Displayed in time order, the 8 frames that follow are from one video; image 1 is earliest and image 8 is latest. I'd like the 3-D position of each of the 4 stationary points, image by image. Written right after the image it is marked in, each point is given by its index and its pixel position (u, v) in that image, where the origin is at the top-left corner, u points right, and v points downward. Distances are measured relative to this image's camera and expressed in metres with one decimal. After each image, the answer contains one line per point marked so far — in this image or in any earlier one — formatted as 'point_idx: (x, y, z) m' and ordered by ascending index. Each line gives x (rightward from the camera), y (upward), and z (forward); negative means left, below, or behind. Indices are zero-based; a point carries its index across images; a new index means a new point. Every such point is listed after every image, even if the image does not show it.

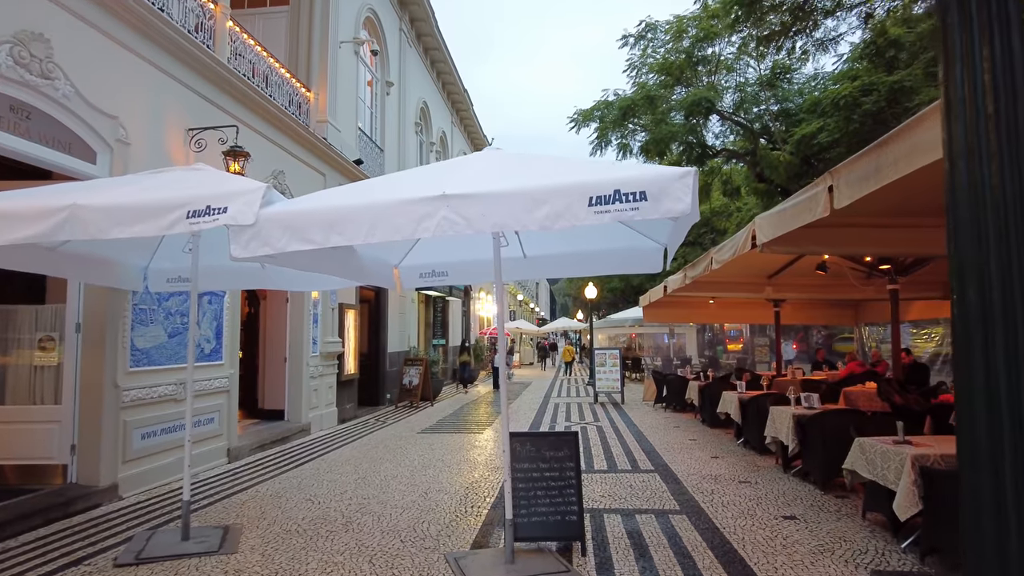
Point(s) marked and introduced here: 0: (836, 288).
0: (+5.3, 0.0, +10.9) m
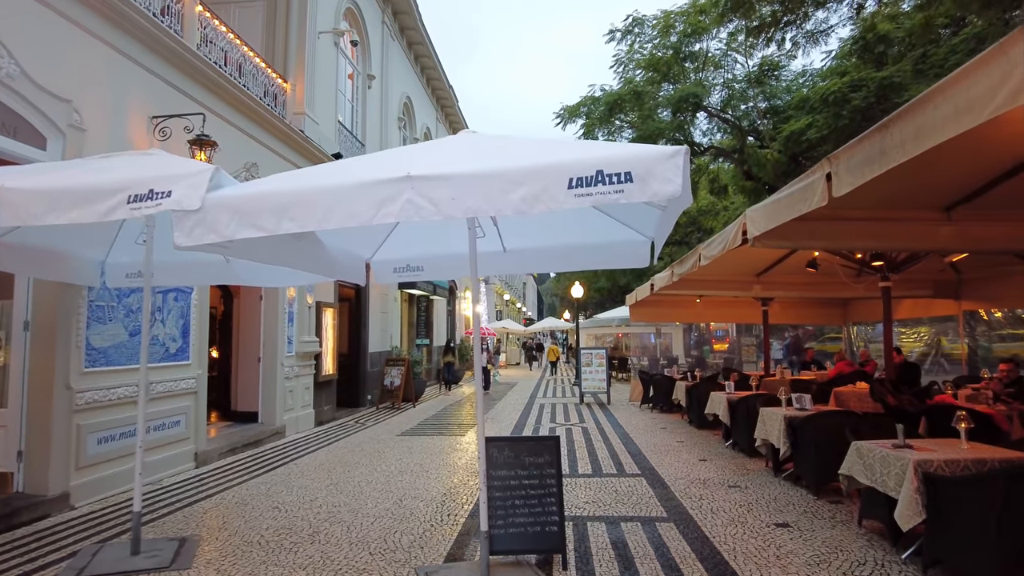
0: (+5.1, 0.0, +10.7) m
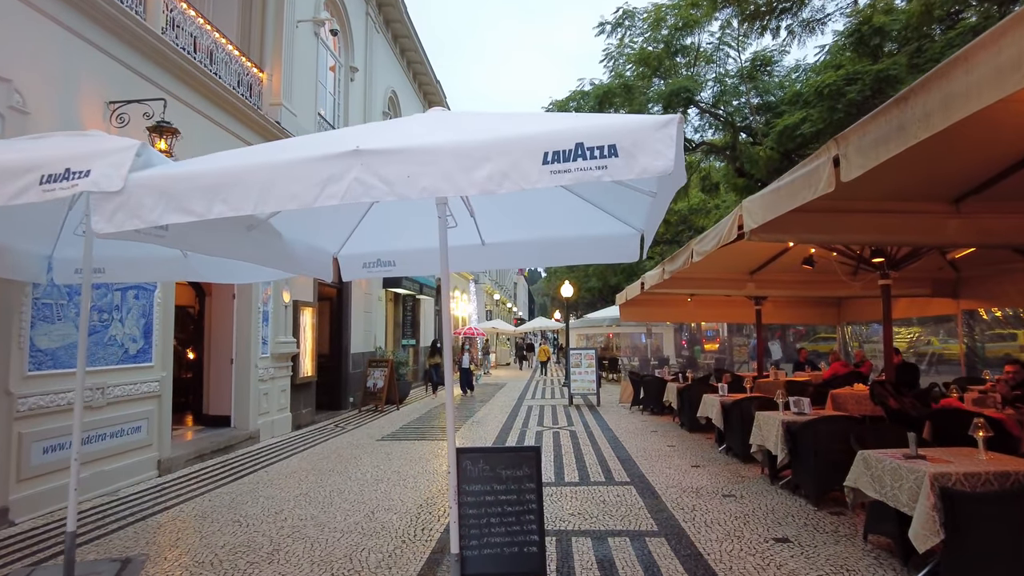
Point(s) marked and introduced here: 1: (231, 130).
0: (+4.8, +0.1, +10.3) m
1: (-3.9, +2.2, +9.2) m
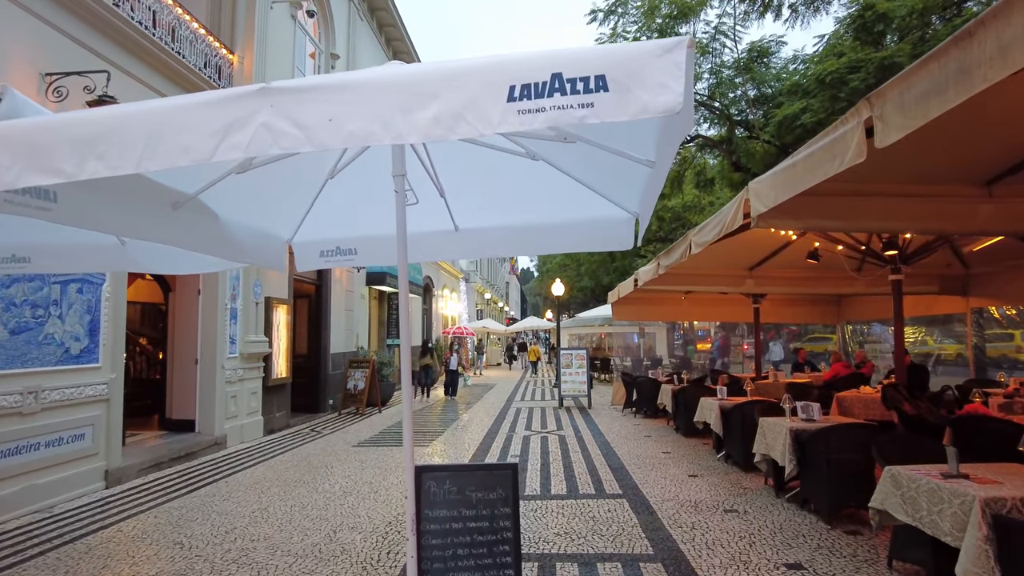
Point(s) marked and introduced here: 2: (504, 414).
0: (+4.6, +0.1, +9.8) m
1: (-4.1, +2.3, +8.6) m
2: (-0.2, -2.5, +13.4) m
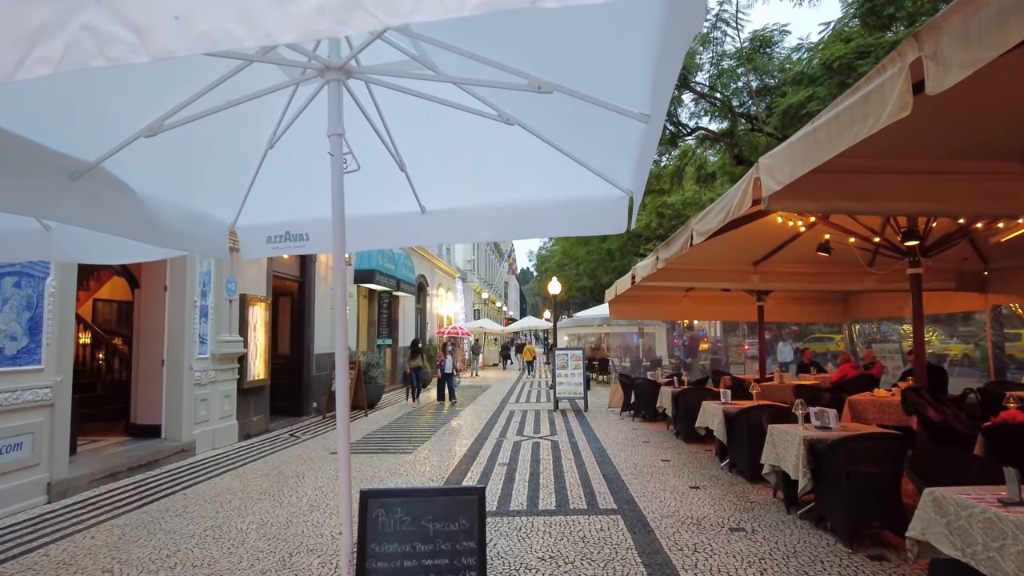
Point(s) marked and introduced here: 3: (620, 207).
0: (+4.5, +0.2, +9.2) m
1: (-4.2, +2.3, +8.0) m
2: (-0.3, -2.5, +12.8) m
3: (+0.6, +0.4, +3.4) m
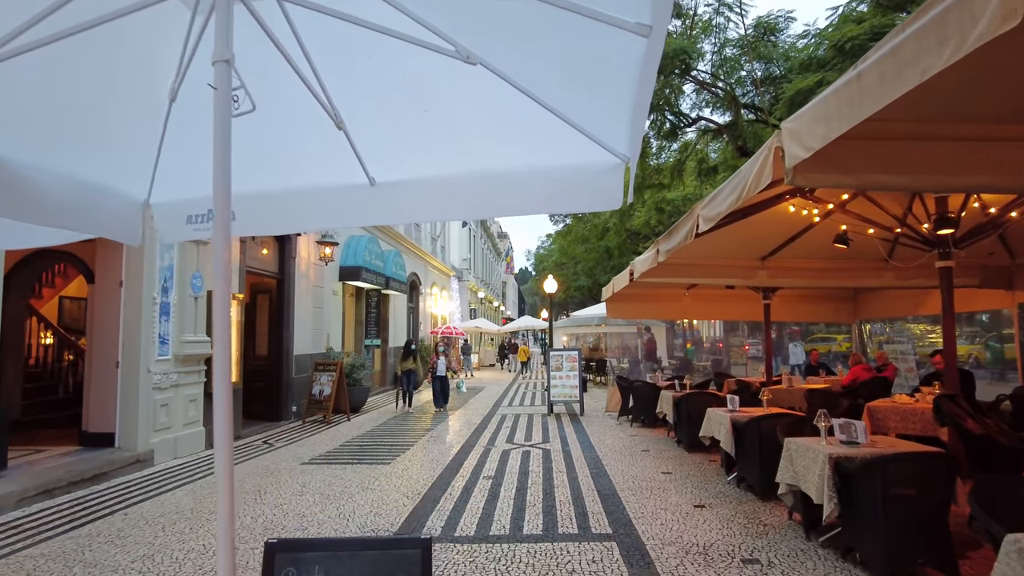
0: (+4.3, +0.2, +8.5) m
1: (-4.4, +2.4, +7.3) m
2: (-0.5, -2.4, +12.1) m
3: (+0.4, +0.5, +2.8) m
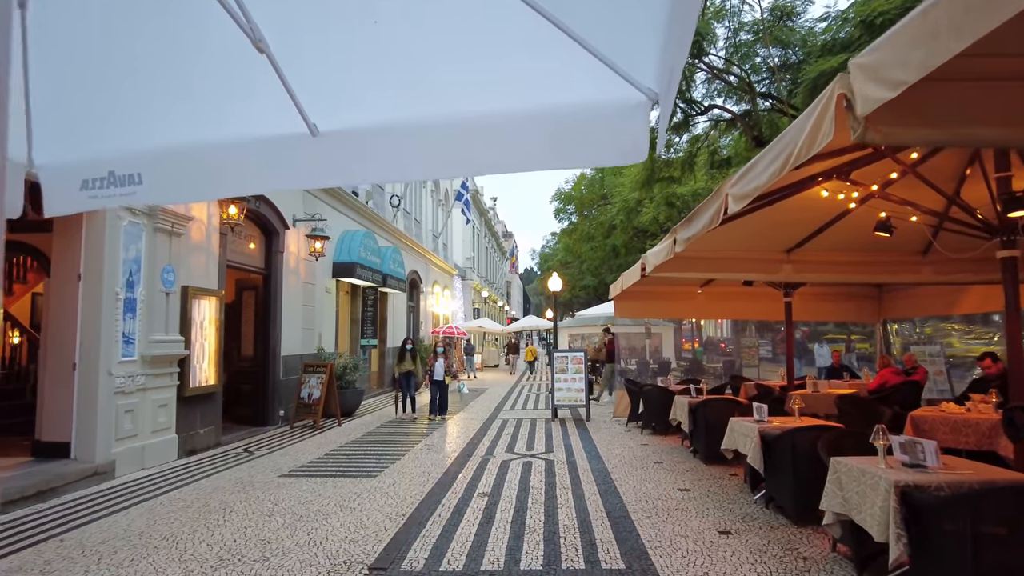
0: (+4.3, +0.3, +7.8) m
1: (-4.4, +2.4, +6.6) m
2: (-0.4, -2.4, +11.3) m
3: (+0.4, +0.5, +2.0) m
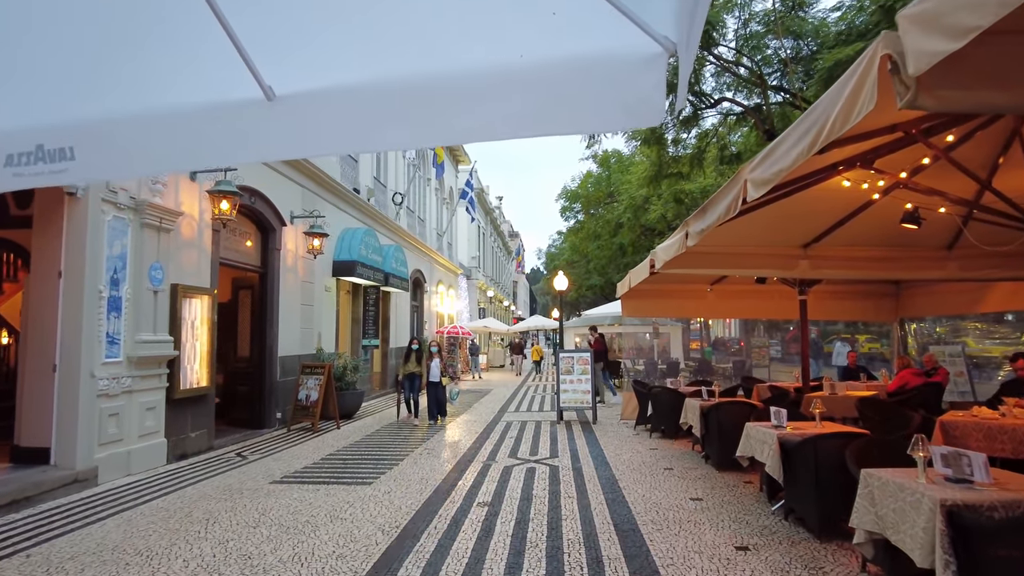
0: (+4.3, +0.3, +7.3) m
1: (-4.4, +2.4, +6.3) m
2: (-0.4, -2.4, +11.0) m
3: (+0.3, +0.6, +1.6) m
